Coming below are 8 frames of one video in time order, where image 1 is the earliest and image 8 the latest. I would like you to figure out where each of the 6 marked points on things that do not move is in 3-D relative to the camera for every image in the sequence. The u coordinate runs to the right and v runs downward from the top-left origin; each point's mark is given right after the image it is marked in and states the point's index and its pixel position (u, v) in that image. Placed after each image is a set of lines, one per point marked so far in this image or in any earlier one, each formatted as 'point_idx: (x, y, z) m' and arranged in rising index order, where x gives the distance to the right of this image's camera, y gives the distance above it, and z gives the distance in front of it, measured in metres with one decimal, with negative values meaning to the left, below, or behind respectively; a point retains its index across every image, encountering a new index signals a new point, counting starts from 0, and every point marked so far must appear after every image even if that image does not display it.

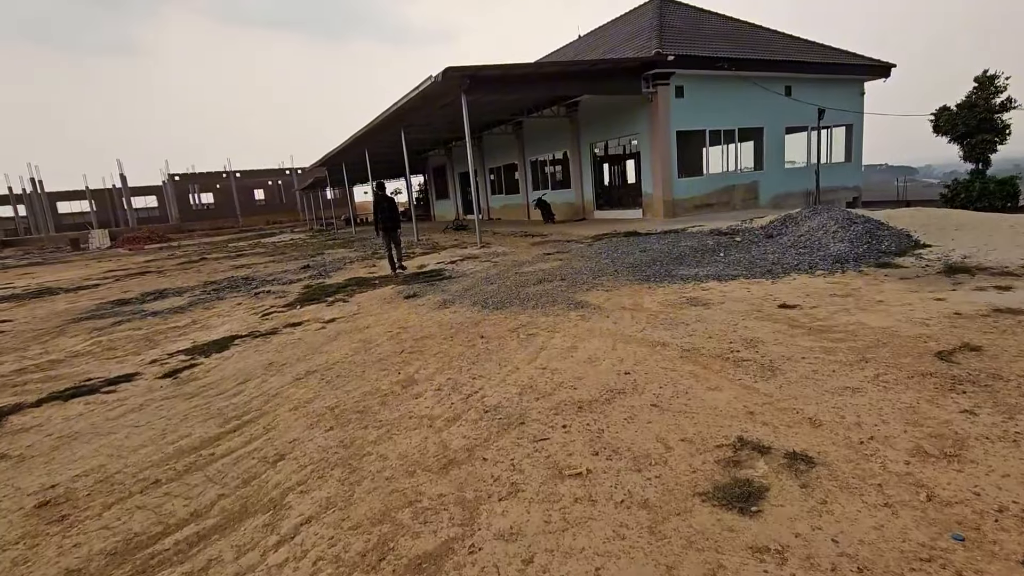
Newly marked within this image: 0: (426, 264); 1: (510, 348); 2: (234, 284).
0: (-1.5, +0.4, +9.2) m
1: (0.0, -0.5, +3.8) m
2: (-5.0, +0.1, +9.3) m
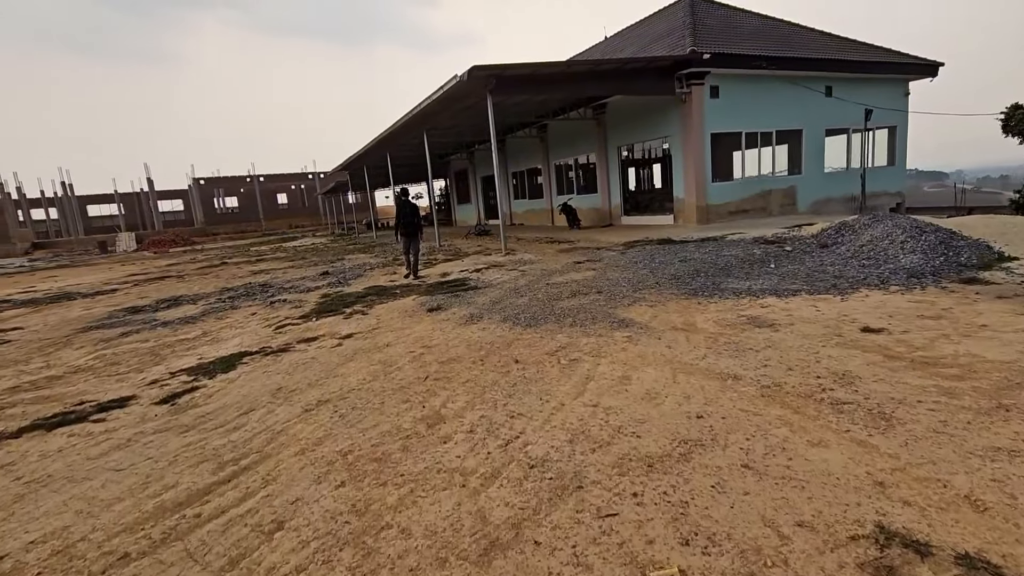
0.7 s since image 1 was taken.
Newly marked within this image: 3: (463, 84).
0: (-1.0, +0.3, +8.7) m
1: (+0.3, -0.6, +3.3) m
2: (-4.5, -0.1, +8.9) m
3: (-0.9, +4.1, +10.2) m
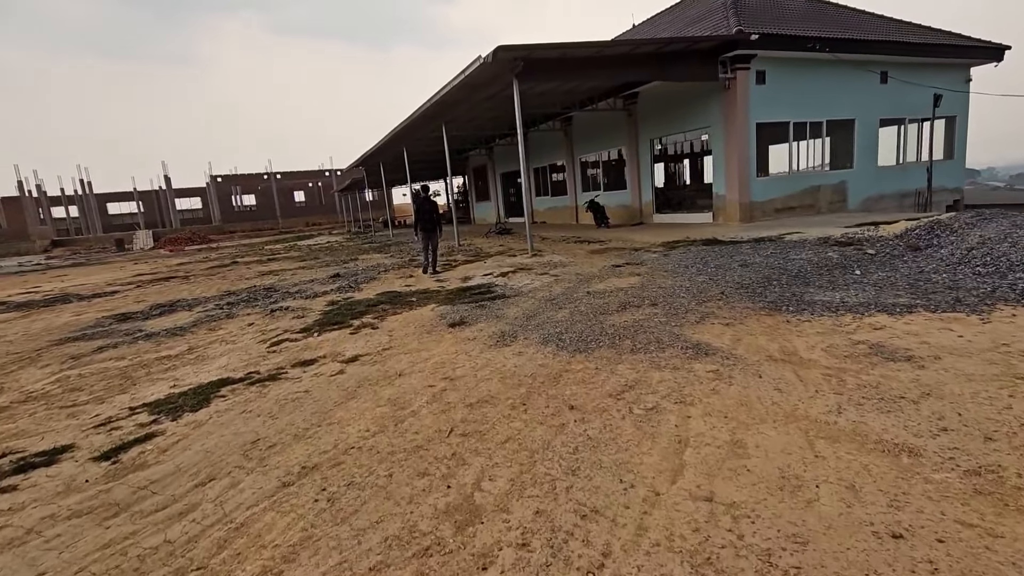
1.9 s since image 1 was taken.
0: (-0.6, +0.2, +7.8) m
1: (+0.5, -0.7, +2.3) m
2: (-4.1, -0.1, +8.1) m
3: (-0.4, +4.0, +9.3) m
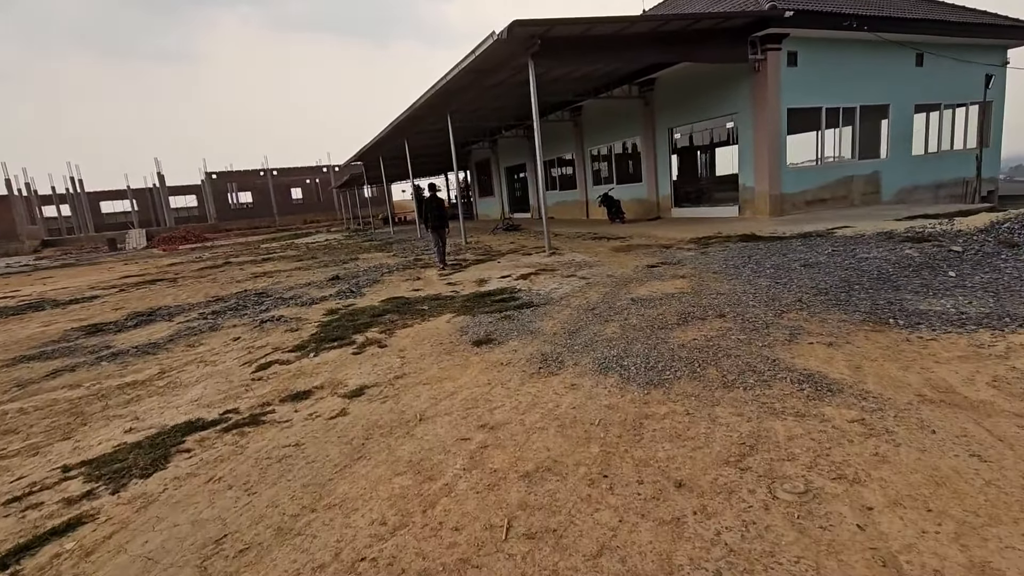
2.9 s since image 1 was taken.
0: (-0.3, +0.1, +7.0) m
1: (+0.8, -0.8, +1.5) m
2: (-3.8, -0.2, +7.2) m
3: (-0.1, +4.0, +8.4) m
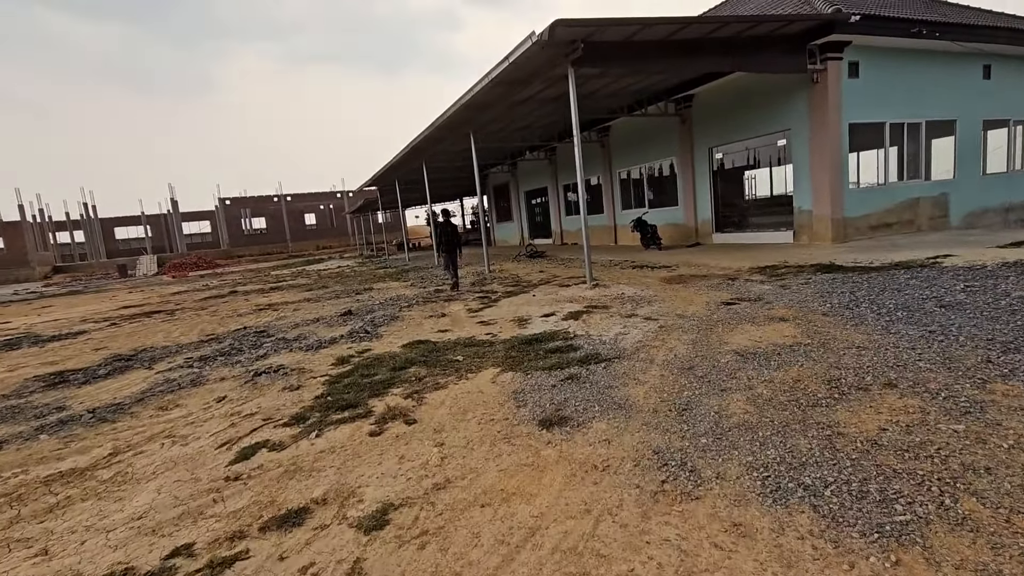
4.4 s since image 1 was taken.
0: (+0.2, -0.3, +5.8) m
1: (+1.2, -1.0, +0.3) m
2: (-3.3, -0.7, +6.2) m
3: (+0.4, +3.4, +7.4) m
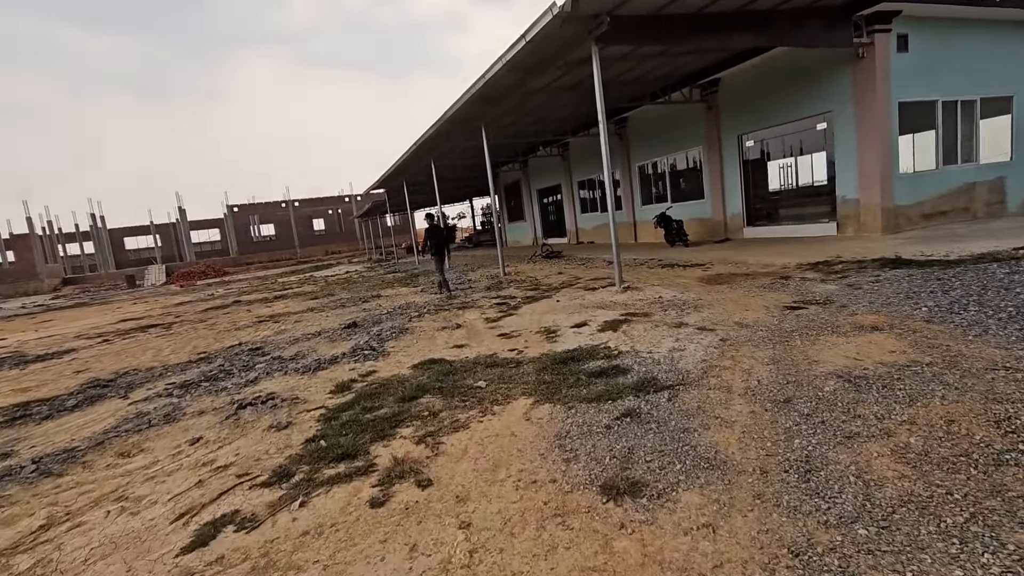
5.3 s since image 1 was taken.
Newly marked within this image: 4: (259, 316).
0: (+0.5, -0.4, +5.0) m
1: (+1.4, -1.0, -0.5) m
2: (-3.0, -0.8, +5.5) m
3: (+0.6, +3.4, +6.6) m
4: (-4.8, -0.5, +9.9) m
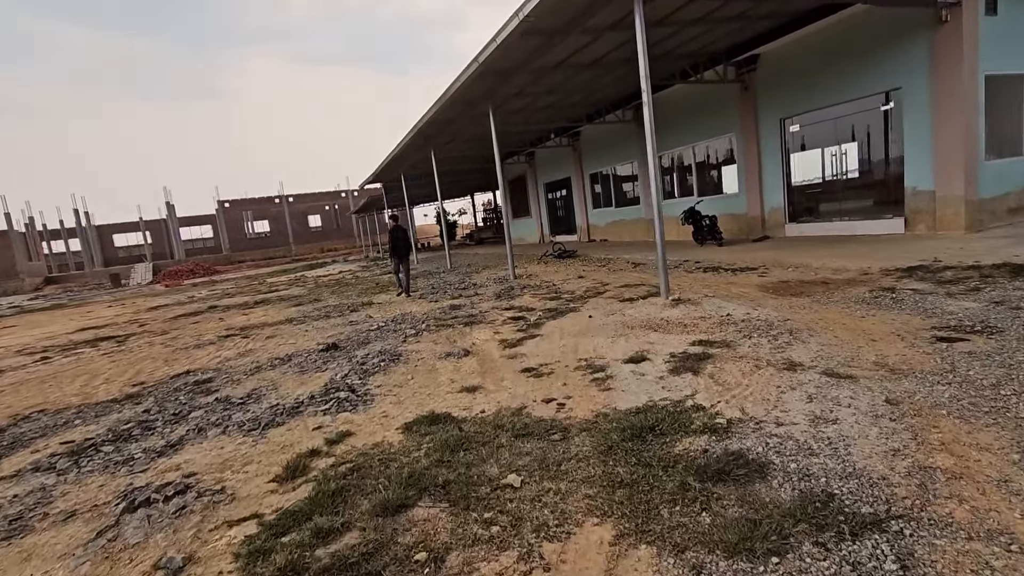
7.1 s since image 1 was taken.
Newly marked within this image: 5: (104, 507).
0: (+0.7, -0.6, +3.6) m
1: (+1.6, -1.2, -1.9) m
2: (-2.8, -1.0, +4.0) m
3: (+0.8, +3.2, +5.2) m
4: (-4.6, -0.6, +8.4) m
5: (-2.1, -1.1, +2.6) m
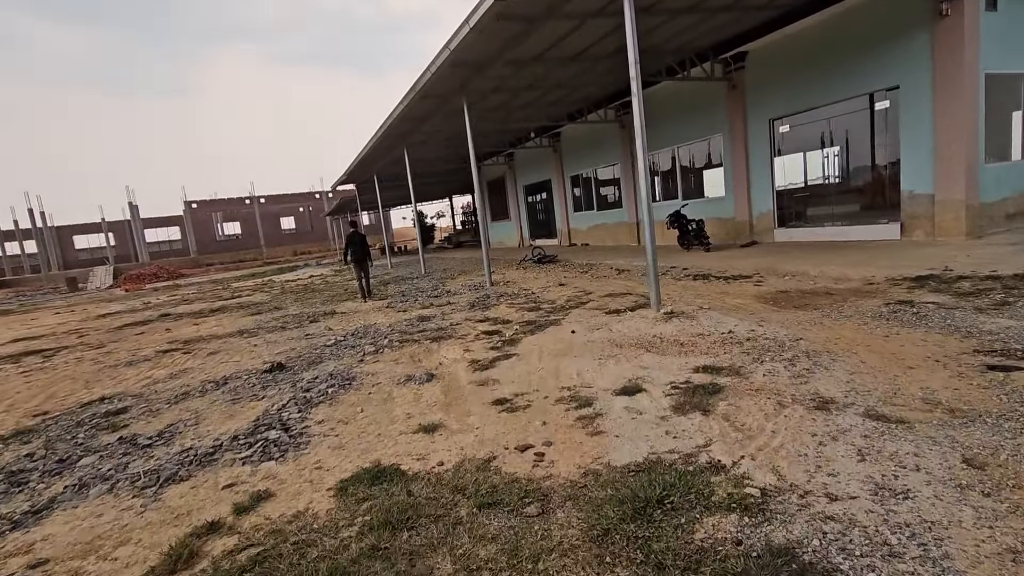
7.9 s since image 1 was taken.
0: (+0.5, -0.7, +3.0) m
1: (+1.6, -1.3, -2.5) m
2: (-3.0, -1.1, +3.3) m
3: (+0.6, +3.1, +4.6) m
4: (-5.0, -0.8, +7.6) m
5: (-2.2, -1.2, +1.9) m
